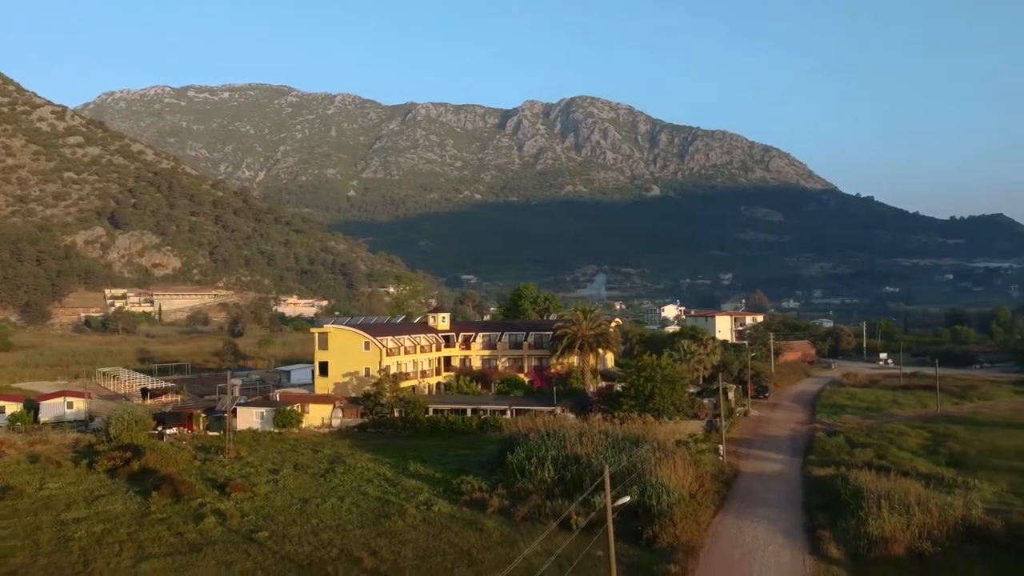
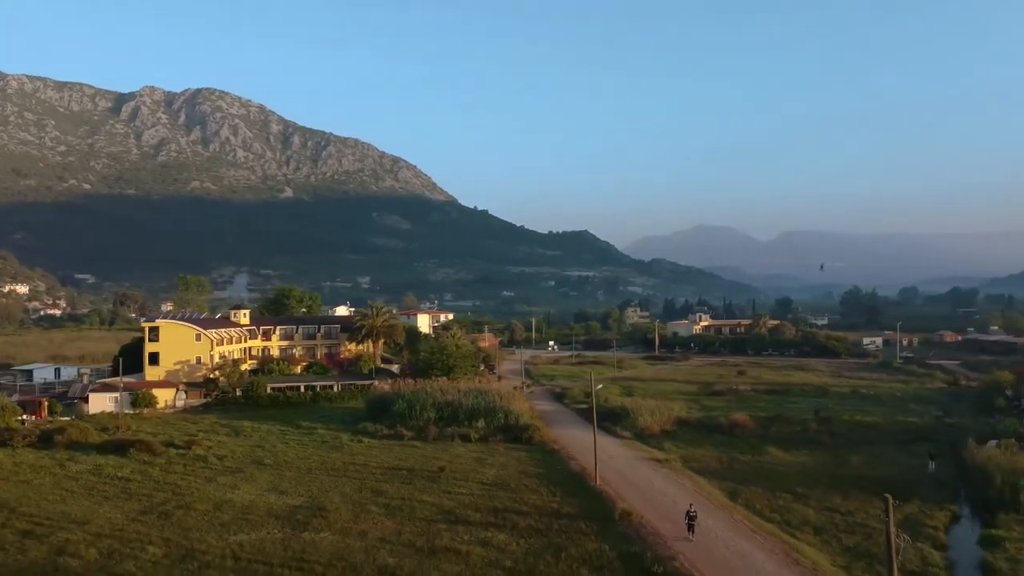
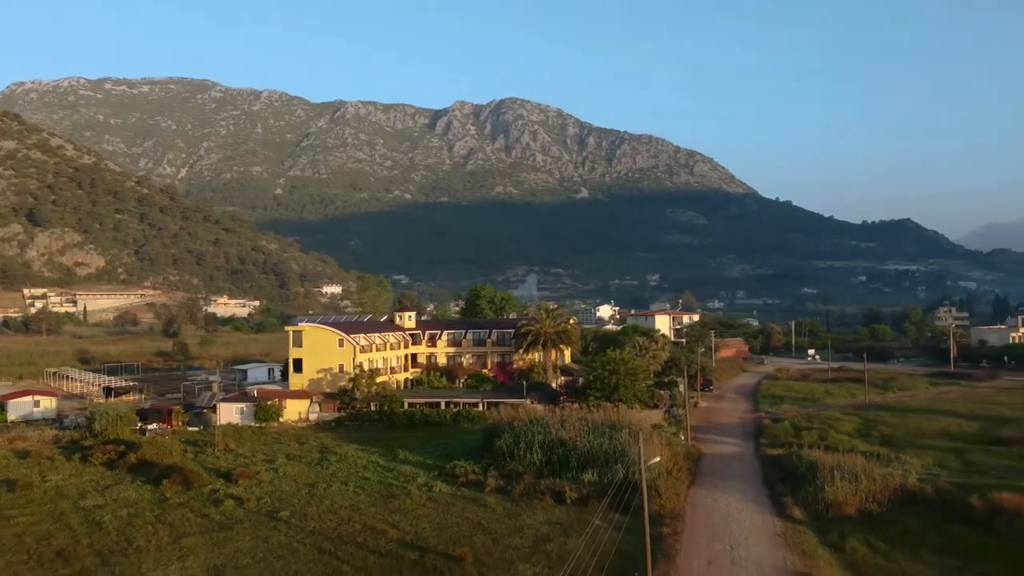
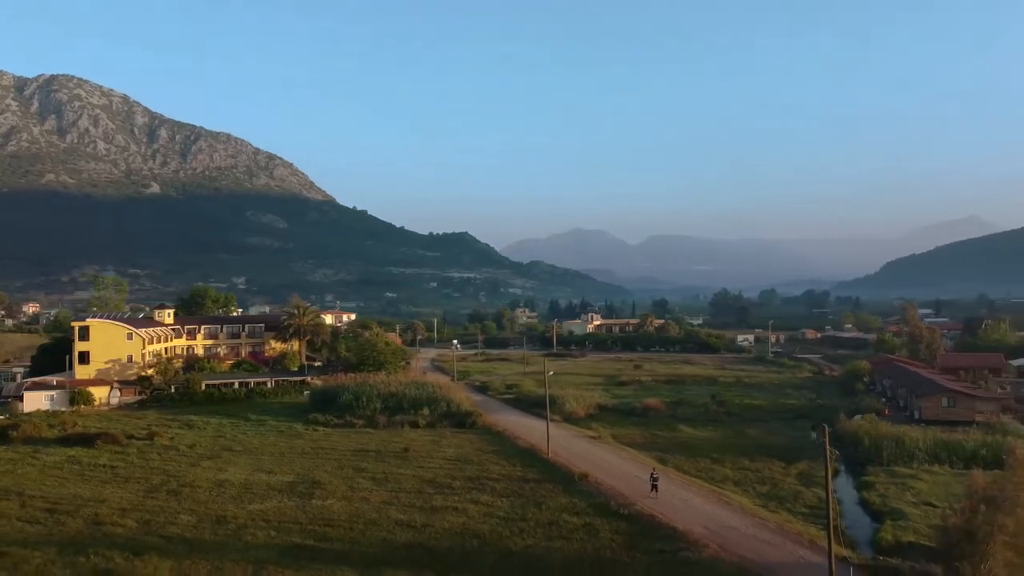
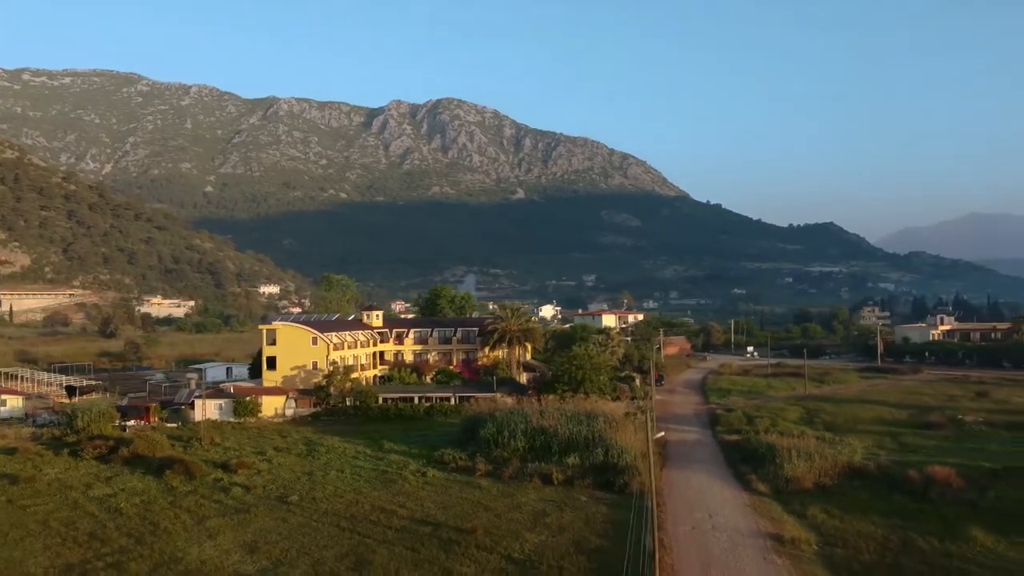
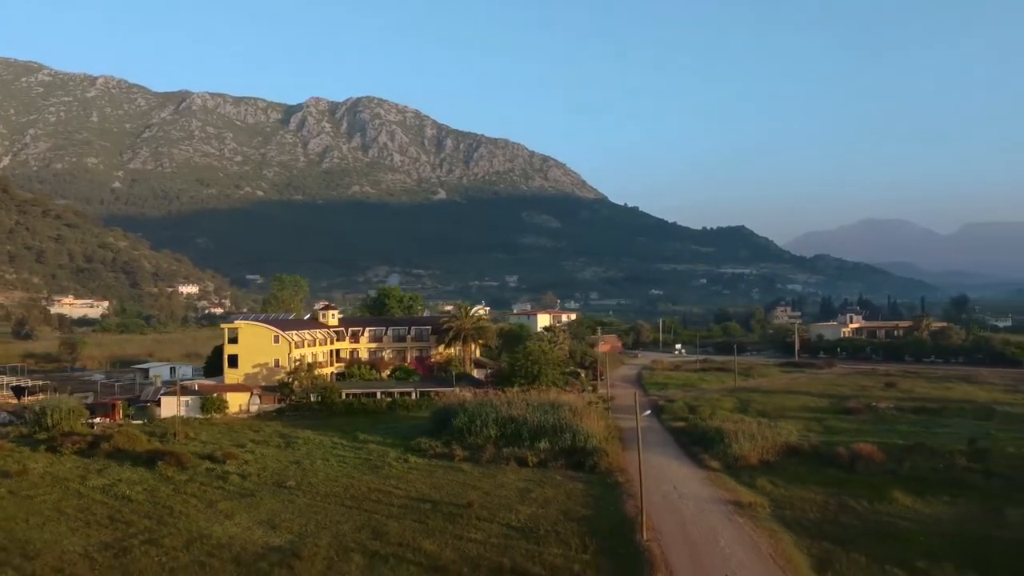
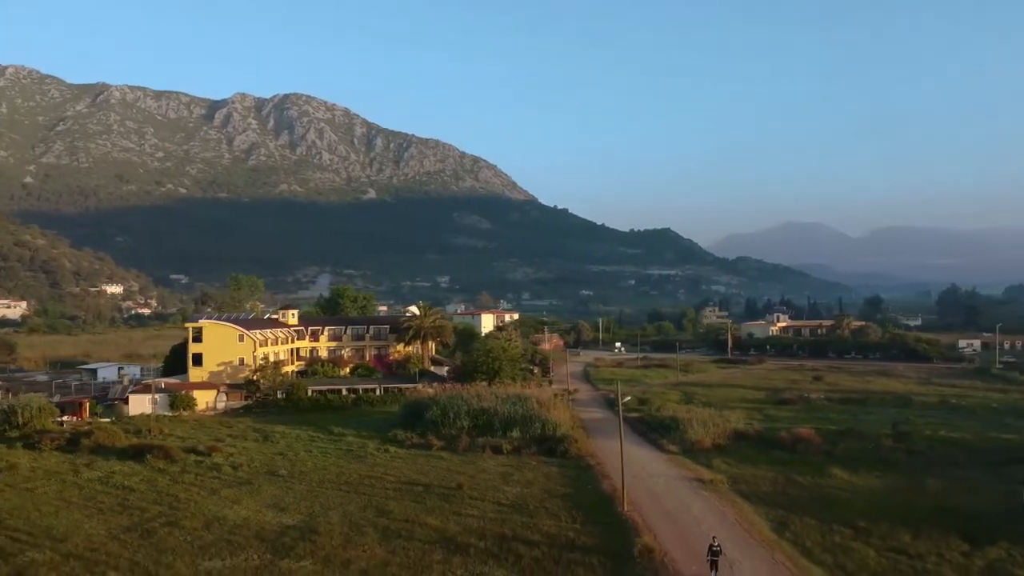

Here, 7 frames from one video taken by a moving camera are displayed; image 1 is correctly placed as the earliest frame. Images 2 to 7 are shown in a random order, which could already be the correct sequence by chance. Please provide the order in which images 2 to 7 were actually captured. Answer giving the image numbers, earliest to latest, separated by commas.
3, 5, 6, 7, 2, 4
